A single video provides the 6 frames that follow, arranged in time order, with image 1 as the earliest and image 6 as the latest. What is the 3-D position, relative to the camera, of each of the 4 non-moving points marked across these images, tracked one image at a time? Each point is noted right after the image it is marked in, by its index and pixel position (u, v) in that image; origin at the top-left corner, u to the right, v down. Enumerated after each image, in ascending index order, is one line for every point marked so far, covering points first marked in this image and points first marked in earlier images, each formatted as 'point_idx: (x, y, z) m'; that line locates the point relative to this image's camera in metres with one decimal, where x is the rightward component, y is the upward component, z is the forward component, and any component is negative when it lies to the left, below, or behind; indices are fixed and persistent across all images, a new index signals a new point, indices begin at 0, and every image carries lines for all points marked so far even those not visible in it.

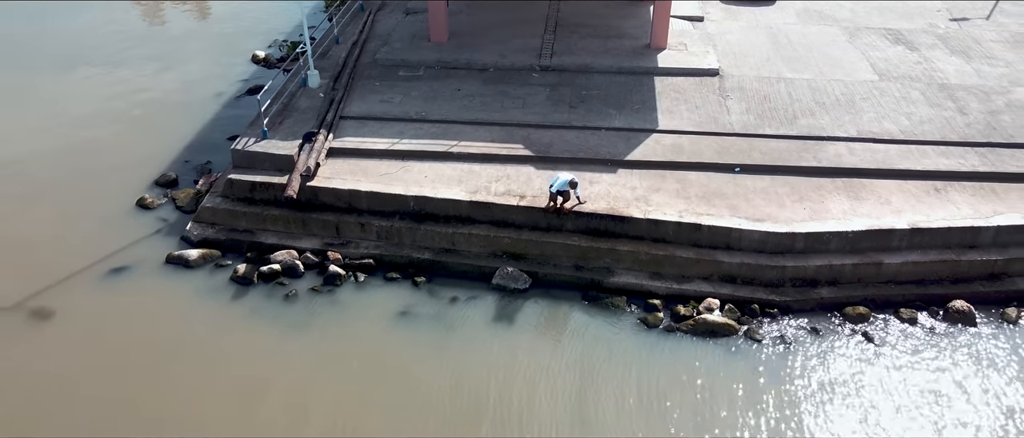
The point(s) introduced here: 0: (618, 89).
0: (+1.8, +2.3, +12.3) m
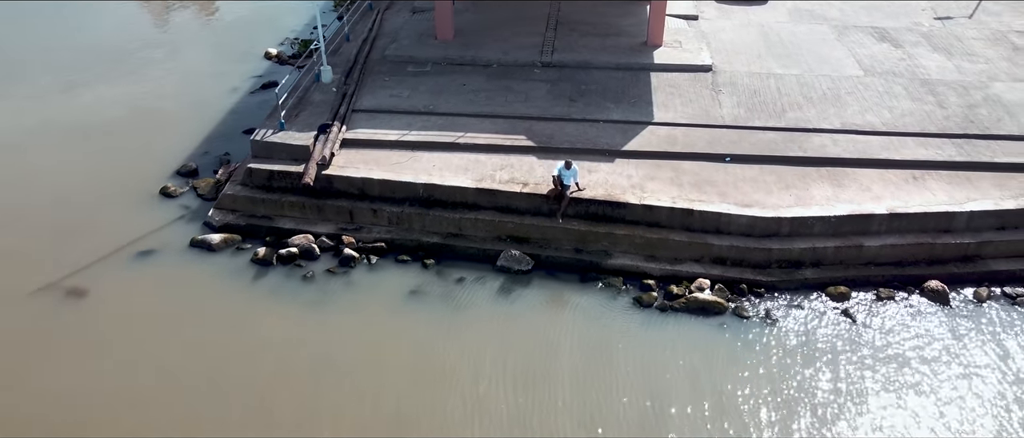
0: (+1.9, +2.5, +12.9) m
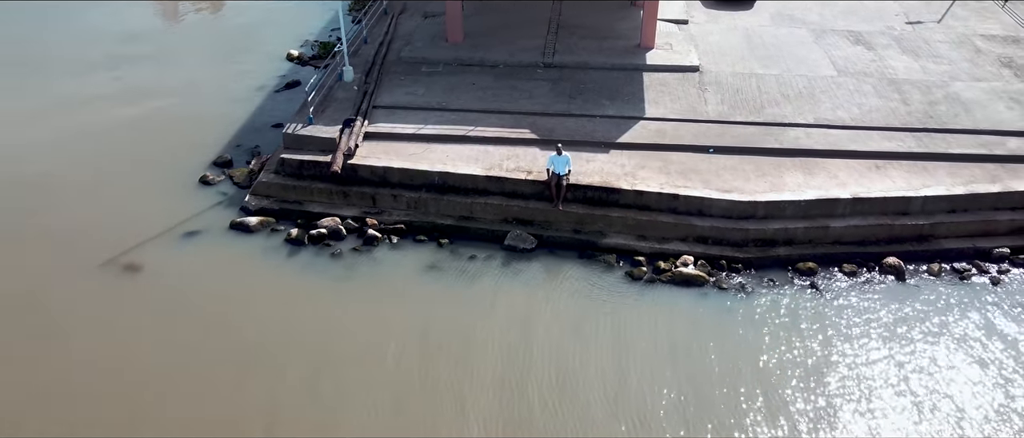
0: (+2.0, +2.7, +14.2) m
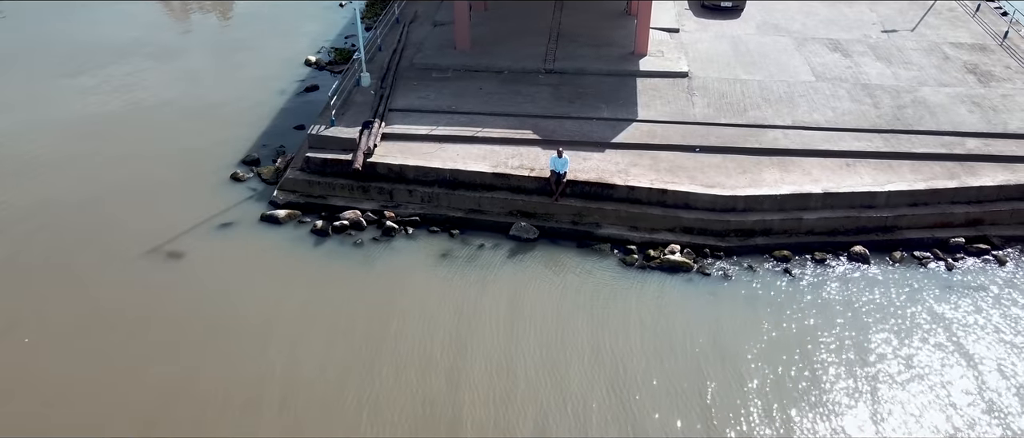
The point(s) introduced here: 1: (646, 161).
0: (+2.1, +2.9, +15.4) m
1: (+2.5, +1.1, +13.3) m
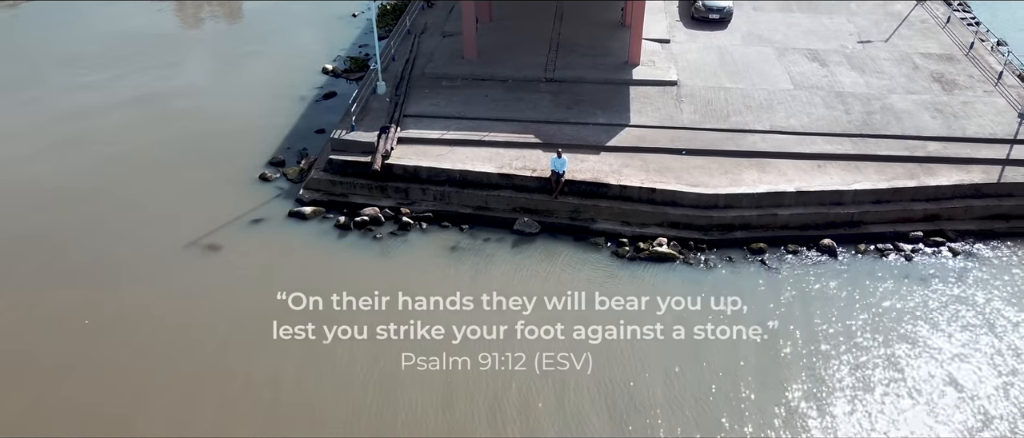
0: (+2.2, +3.0, +16.8) m
1: (+2.6, +1.2, +14.7) m
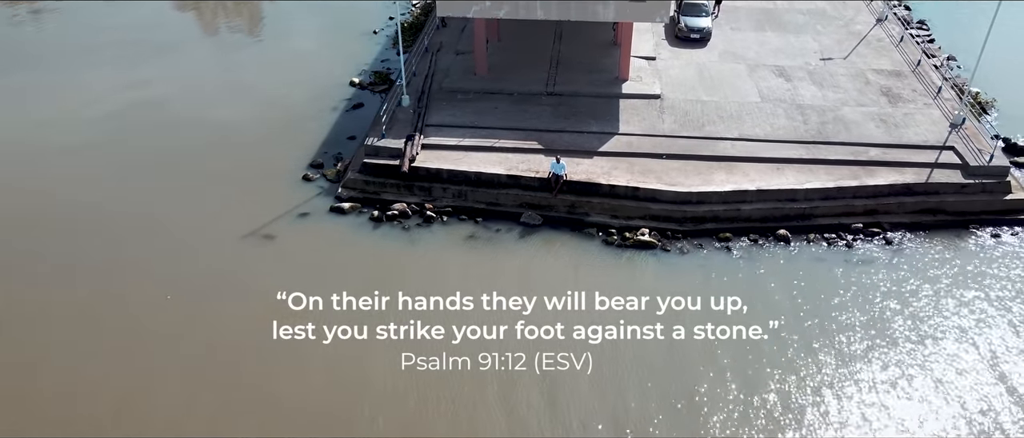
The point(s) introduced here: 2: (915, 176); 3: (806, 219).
0: (+2.3, +3.1, +19.5) m
1: (+2.8, +1.3, +17.4) m
2: (+9.6, +1.0, +16.8) m
3: (+6.9, 0.0, +16.6) m
